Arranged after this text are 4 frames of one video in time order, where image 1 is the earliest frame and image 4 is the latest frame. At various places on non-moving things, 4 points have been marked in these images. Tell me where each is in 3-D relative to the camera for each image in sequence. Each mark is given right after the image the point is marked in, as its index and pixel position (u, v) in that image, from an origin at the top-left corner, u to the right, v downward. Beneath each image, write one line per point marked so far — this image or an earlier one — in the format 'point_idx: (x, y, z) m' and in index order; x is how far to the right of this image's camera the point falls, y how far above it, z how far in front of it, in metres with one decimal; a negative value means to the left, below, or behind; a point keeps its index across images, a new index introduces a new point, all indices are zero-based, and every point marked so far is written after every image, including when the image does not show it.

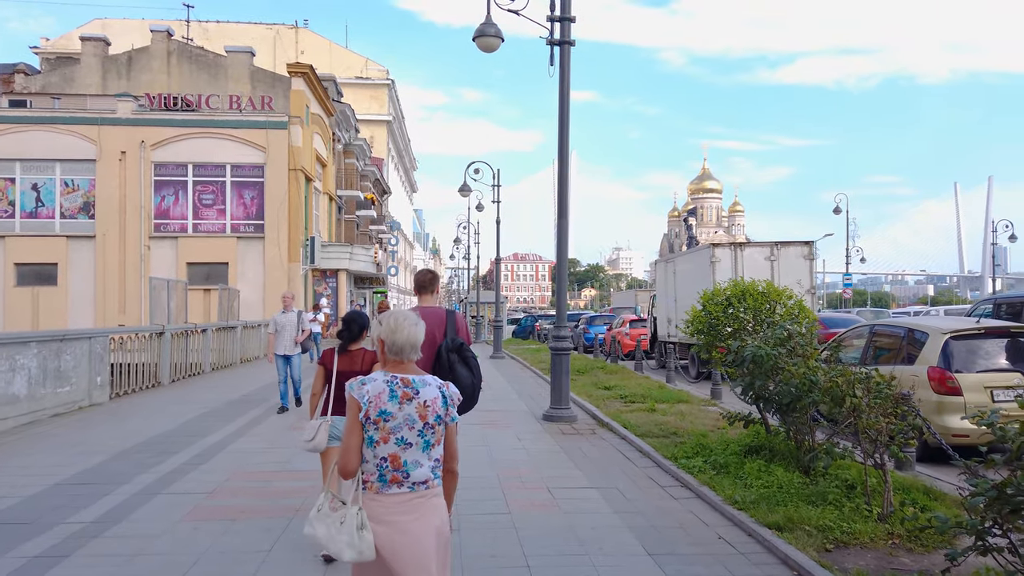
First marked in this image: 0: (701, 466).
0: (+3.8, -3.5, +15.2) m
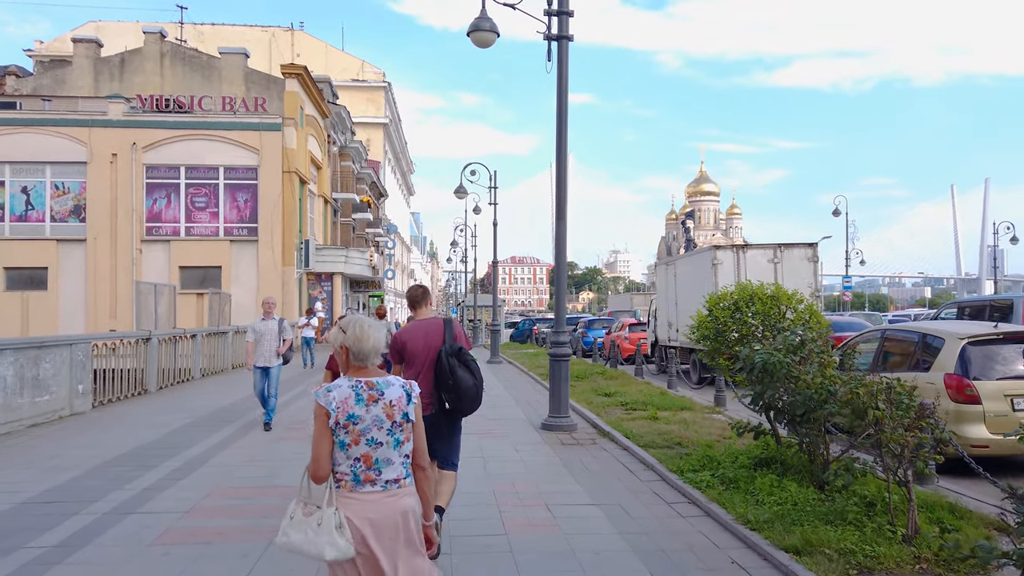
0: (+3.7, -3.6, +14.3) m
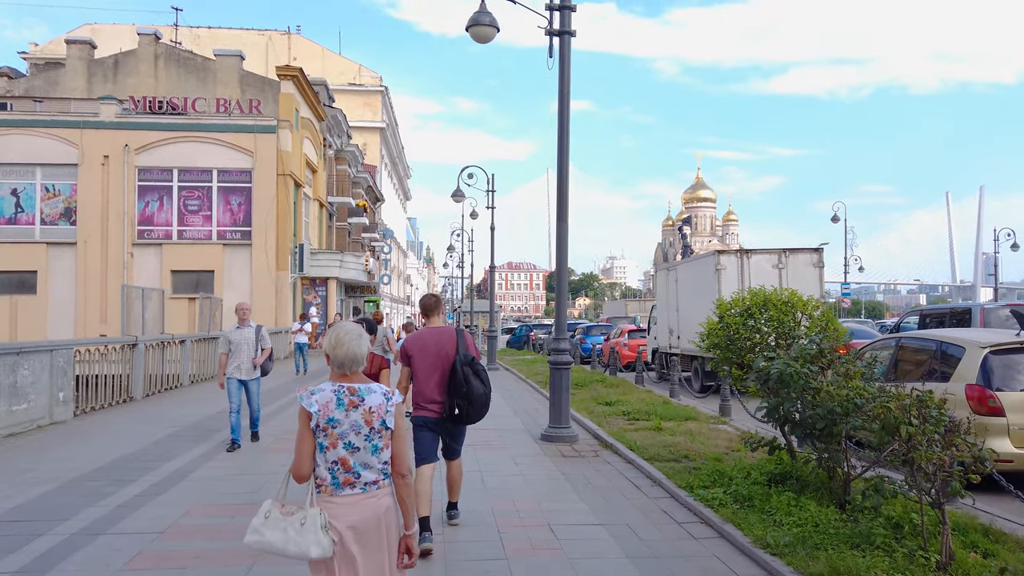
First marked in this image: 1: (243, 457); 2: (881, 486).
0: (+3.7, -3.7, +13.4) m
1: (-6.1, -3.8, +17.3) m
2: (+5.4, -2.9, +11.2) m
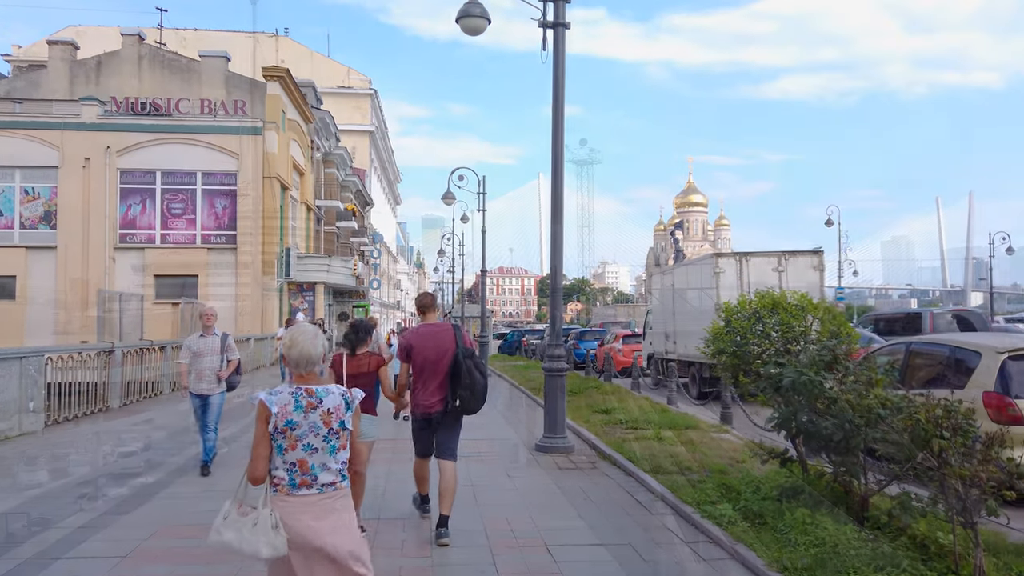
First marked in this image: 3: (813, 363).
0: (+3.6, -3.7, +12.5) m
1: (-6.2, -3.9, +16.3) m
2: (+5.3, -2.9, +10.3) m
3: (+4.5, -1.1, +11.3) m
